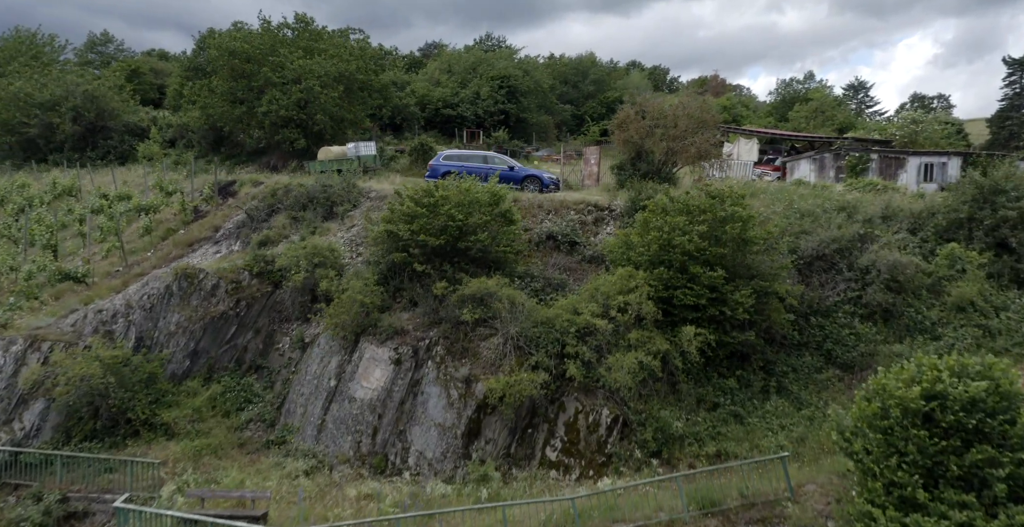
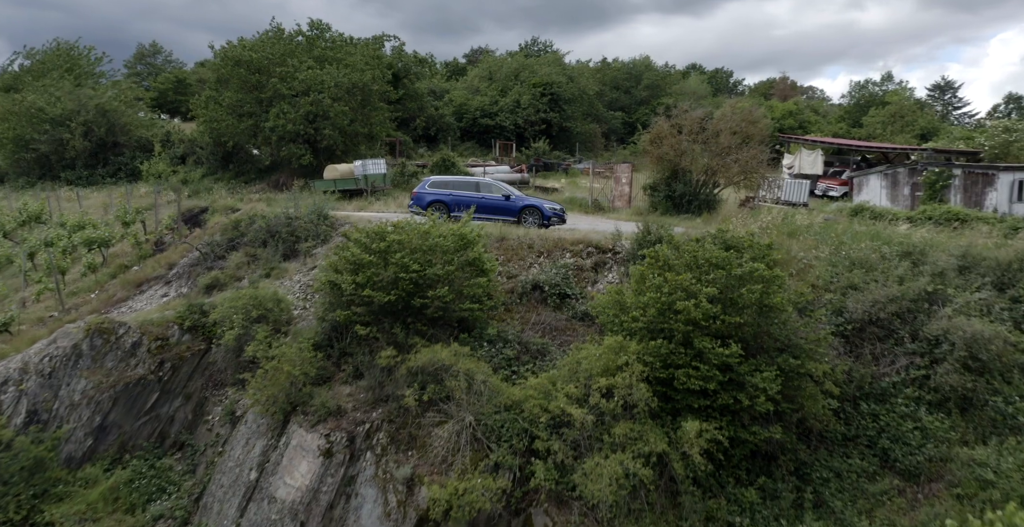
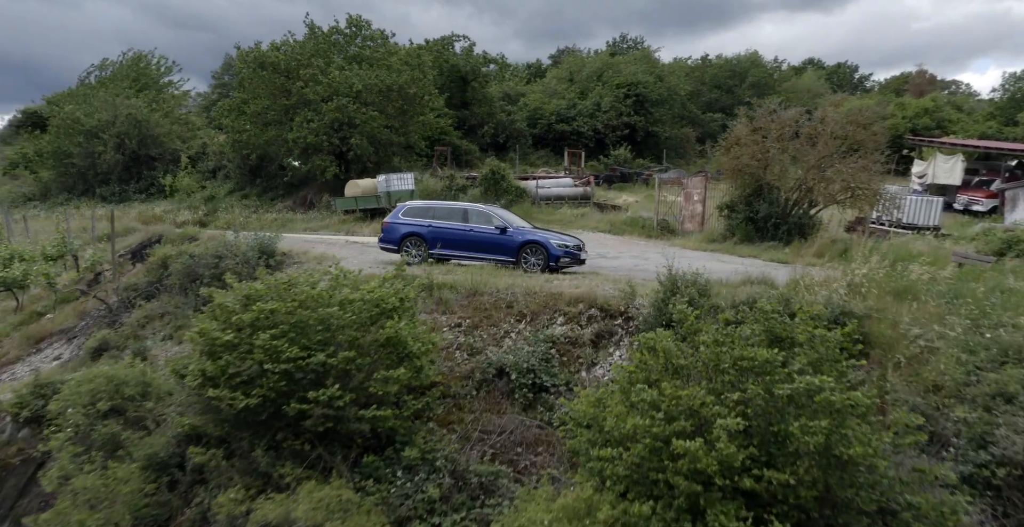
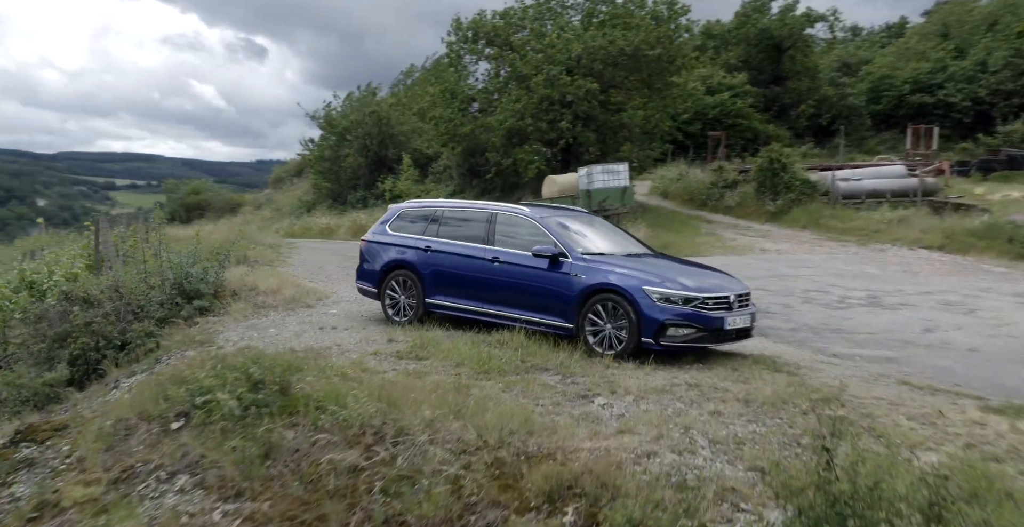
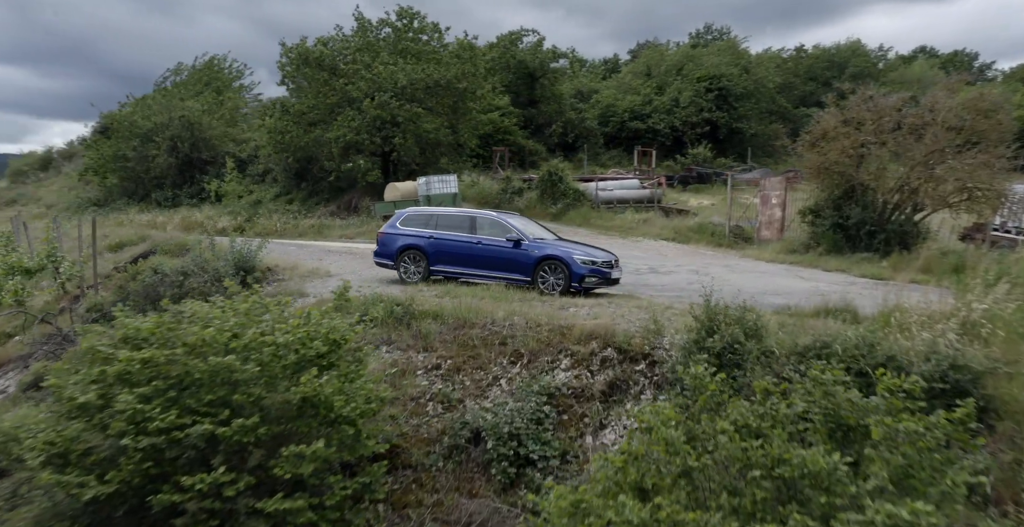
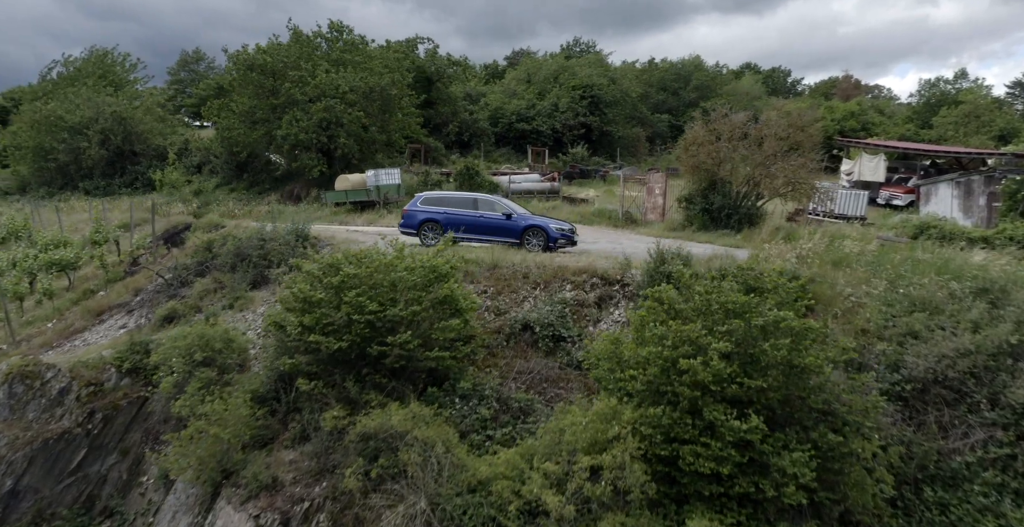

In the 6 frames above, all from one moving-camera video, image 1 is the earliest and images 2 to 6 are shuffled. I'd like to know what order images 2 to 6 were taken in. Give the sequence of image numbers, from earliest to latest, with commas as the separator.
2, 6, 3, 5, 4
